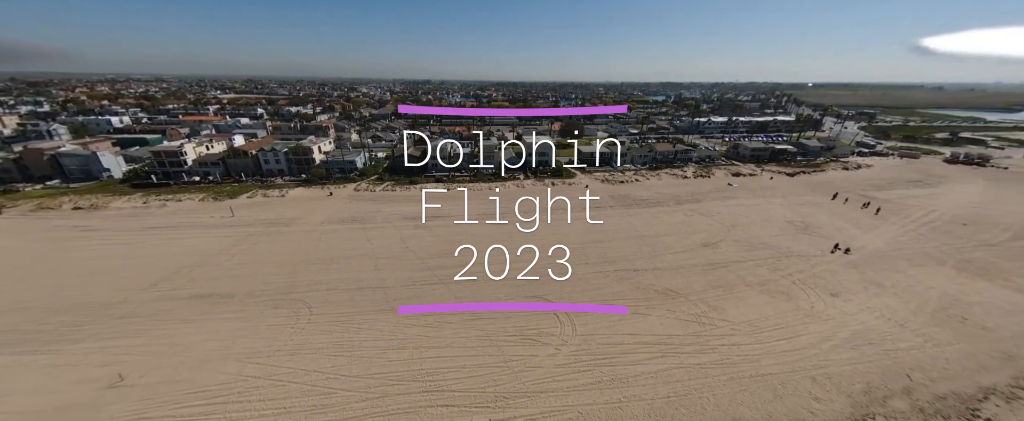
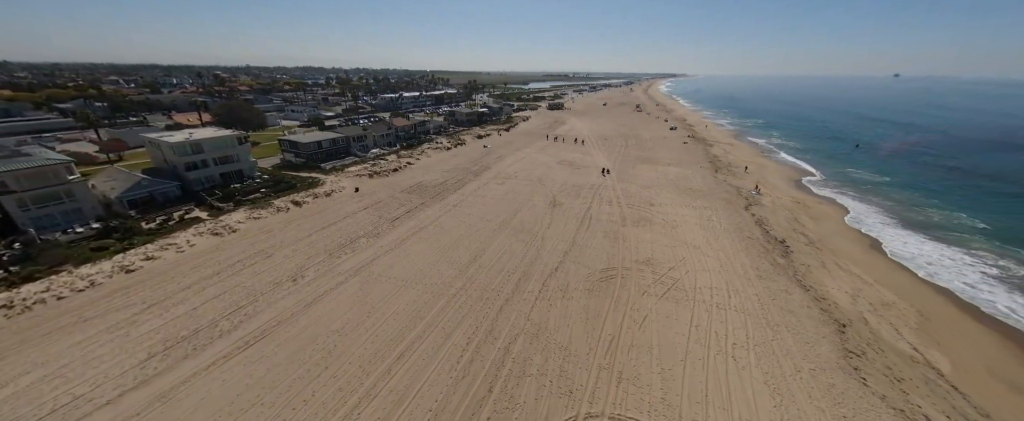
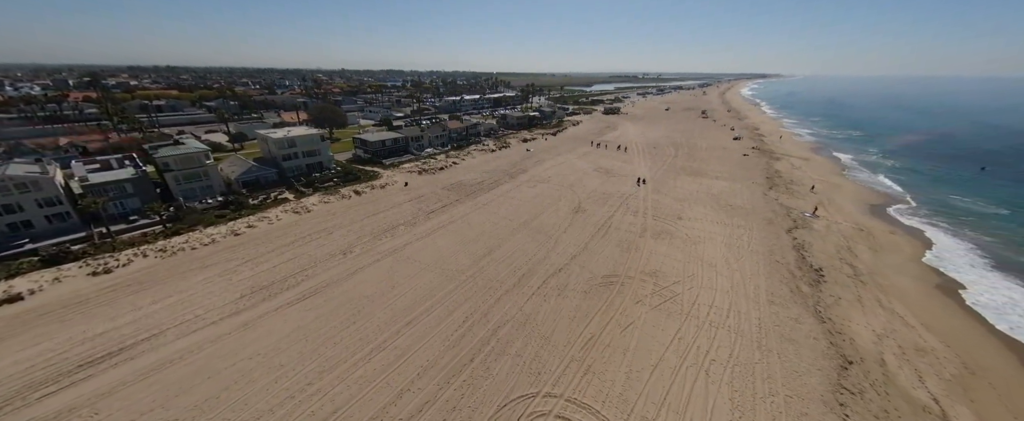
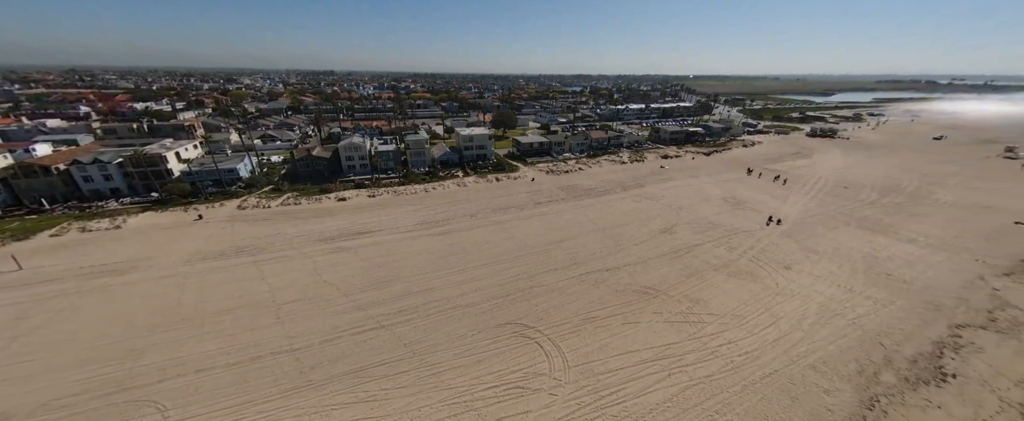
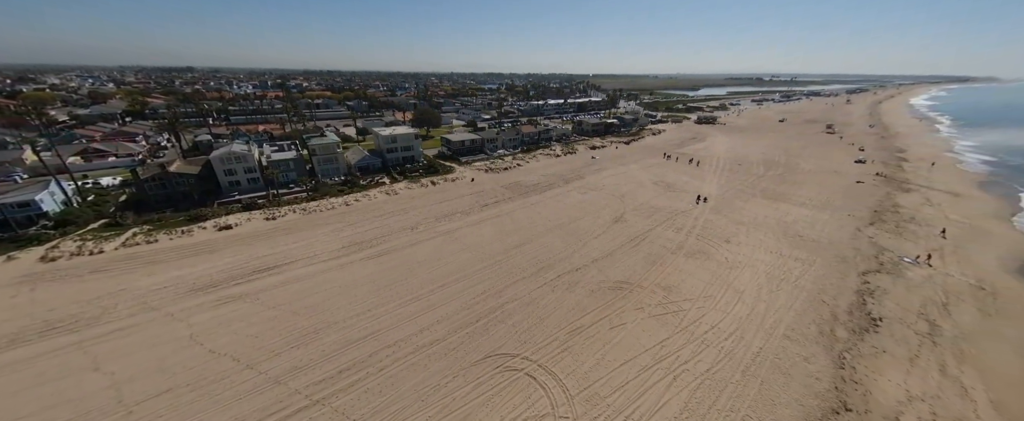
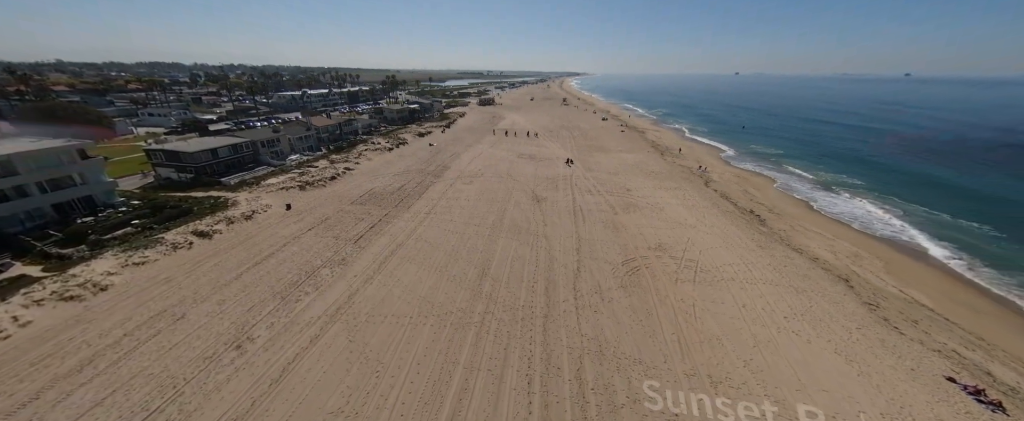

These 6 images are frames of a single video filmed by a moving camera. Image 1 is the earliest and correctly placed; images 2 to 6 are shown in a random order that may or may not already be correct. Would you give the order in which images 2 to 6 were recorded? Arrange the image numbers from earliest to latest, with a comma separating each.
4, 5, 3, 2, 6
